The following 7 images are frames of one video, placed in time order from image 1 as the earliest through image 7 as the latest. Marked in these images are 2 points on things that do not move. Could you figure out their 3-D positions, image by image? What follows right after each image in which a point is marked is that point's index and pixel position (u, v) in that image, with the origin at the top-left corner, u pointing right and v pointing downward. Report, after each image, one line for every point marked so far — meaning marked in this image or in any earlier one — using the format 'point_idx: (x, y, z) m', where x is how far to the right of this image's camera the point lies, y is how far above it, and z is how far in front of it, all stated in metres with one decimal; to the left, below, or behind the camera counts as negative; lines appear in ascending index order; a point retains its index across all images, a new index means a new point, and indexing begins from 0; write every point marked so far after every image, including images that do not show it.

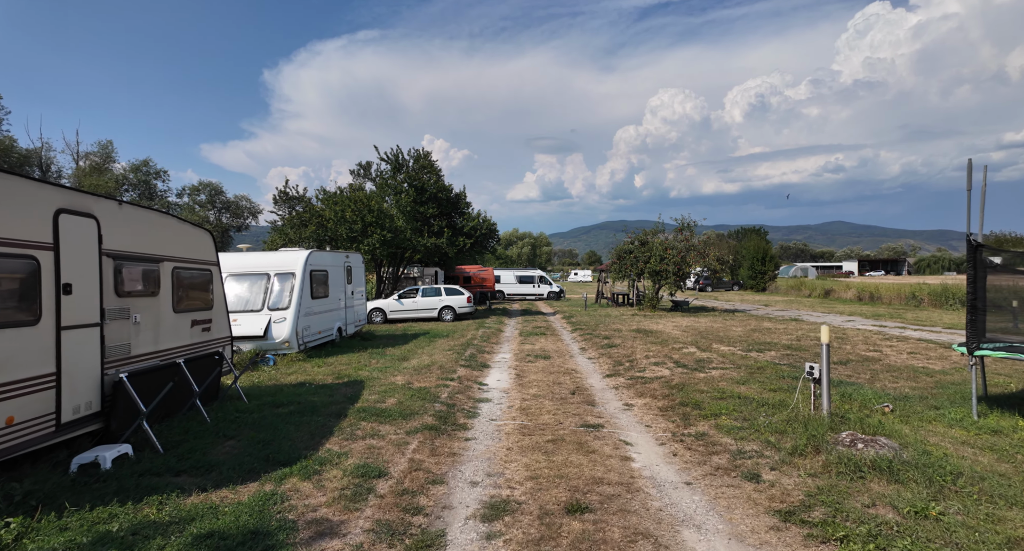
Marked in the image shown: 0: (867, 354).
0: (+7.1, -1.6, +11.9) m
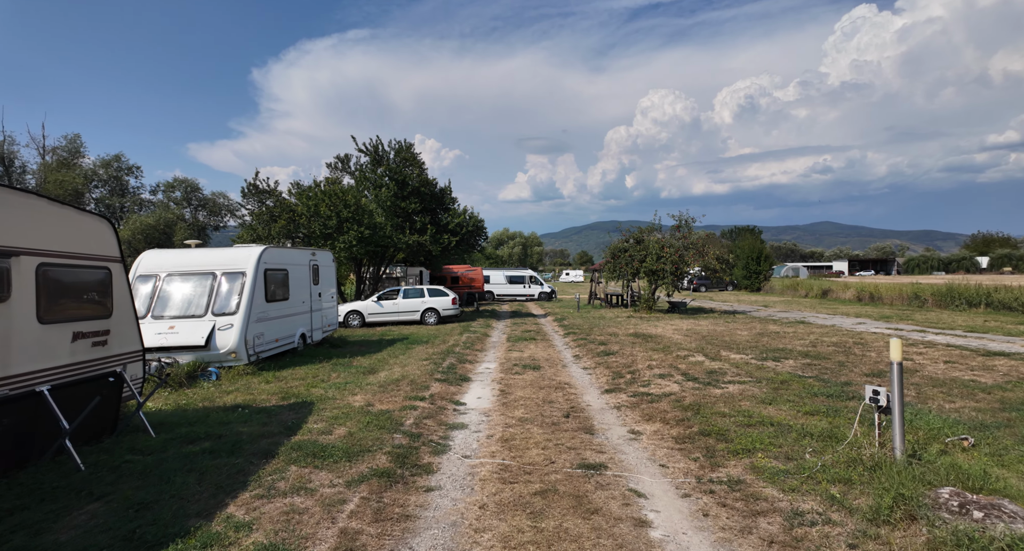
0: (+6.8, -1.5, +10.4) m
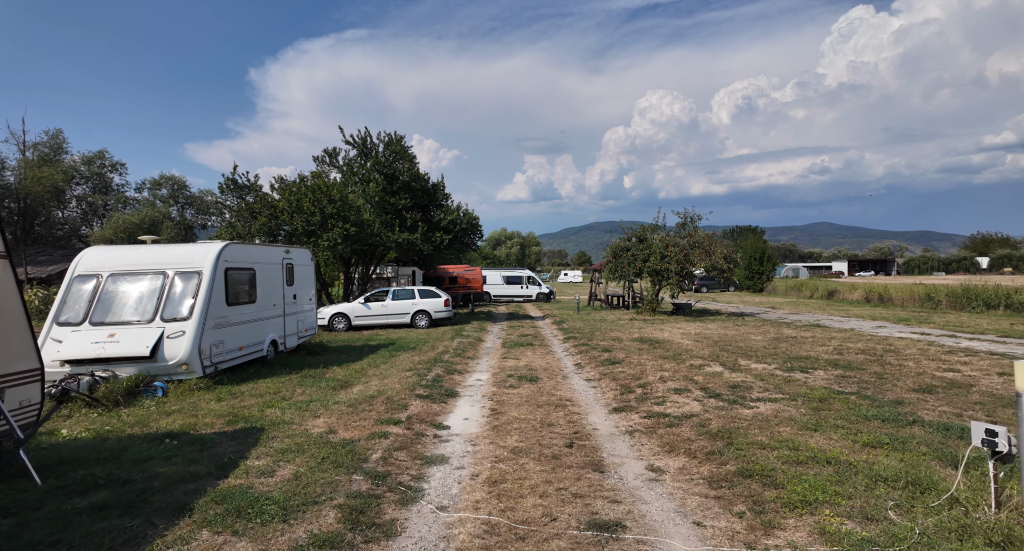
0: (+6.7, -1.5, +9.1) m
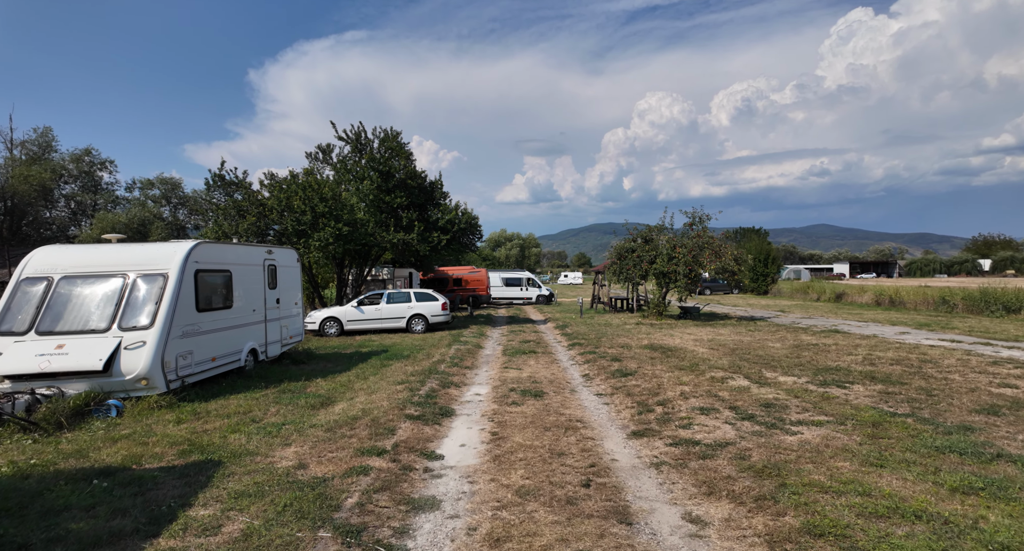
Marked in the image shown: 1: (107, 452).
0: (+6.7, -1.6, +8.1) m
1: (-4.0, -1.7, +5.9) m
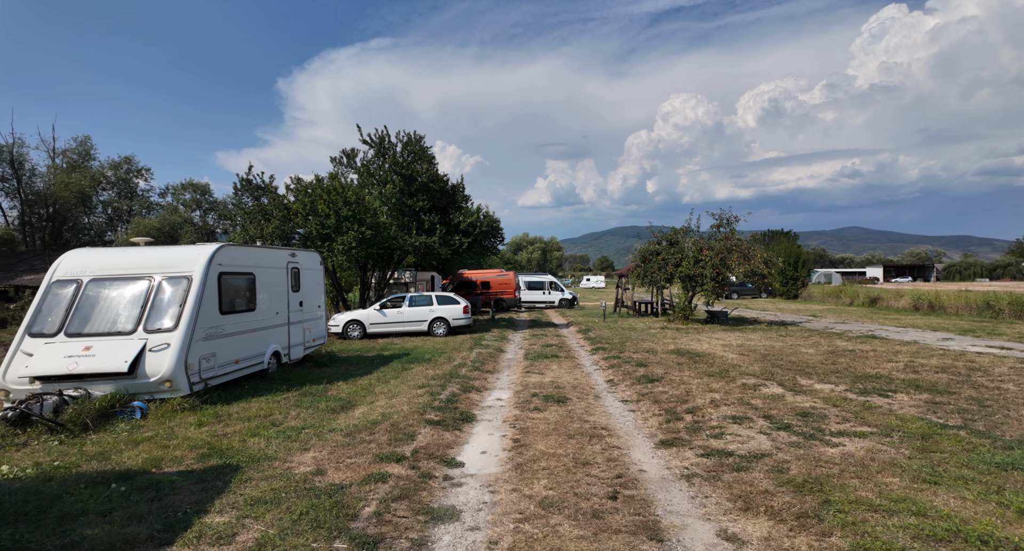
0: (+7.0, -1.6, +7.6) m
1: (-3.7, -1.7, +5.8) m
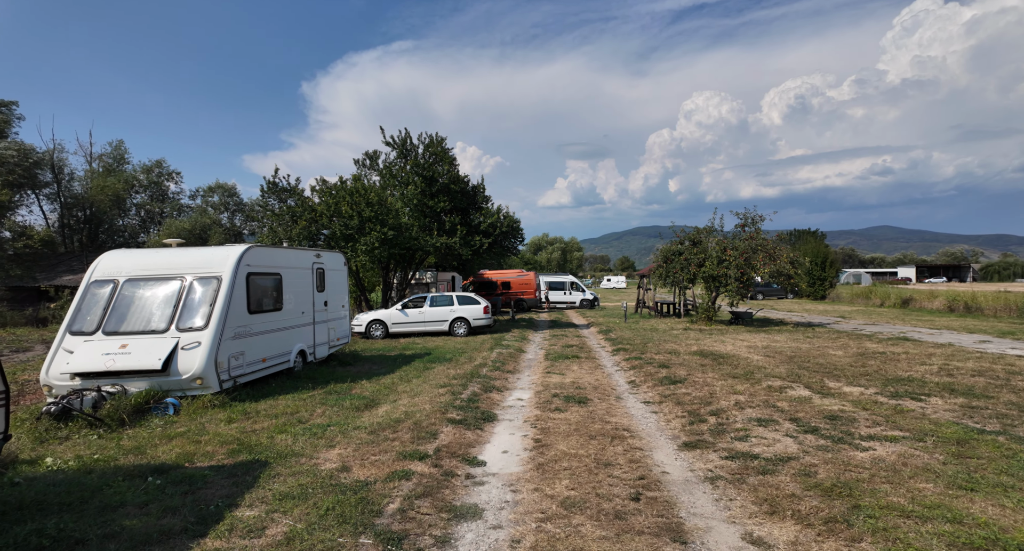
0: (+7.3, -1.6, +7.4) m
1: (-3.5, -1.7, +6.0) m
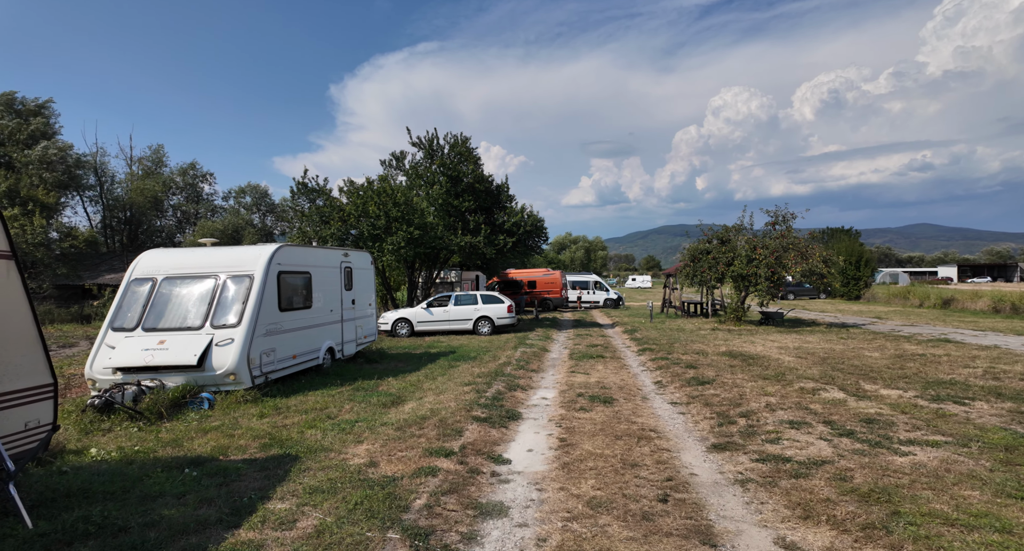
0: (+7.6, -1.6, +7.0) m
1: (-3.2, -1.7, +6.1) m
